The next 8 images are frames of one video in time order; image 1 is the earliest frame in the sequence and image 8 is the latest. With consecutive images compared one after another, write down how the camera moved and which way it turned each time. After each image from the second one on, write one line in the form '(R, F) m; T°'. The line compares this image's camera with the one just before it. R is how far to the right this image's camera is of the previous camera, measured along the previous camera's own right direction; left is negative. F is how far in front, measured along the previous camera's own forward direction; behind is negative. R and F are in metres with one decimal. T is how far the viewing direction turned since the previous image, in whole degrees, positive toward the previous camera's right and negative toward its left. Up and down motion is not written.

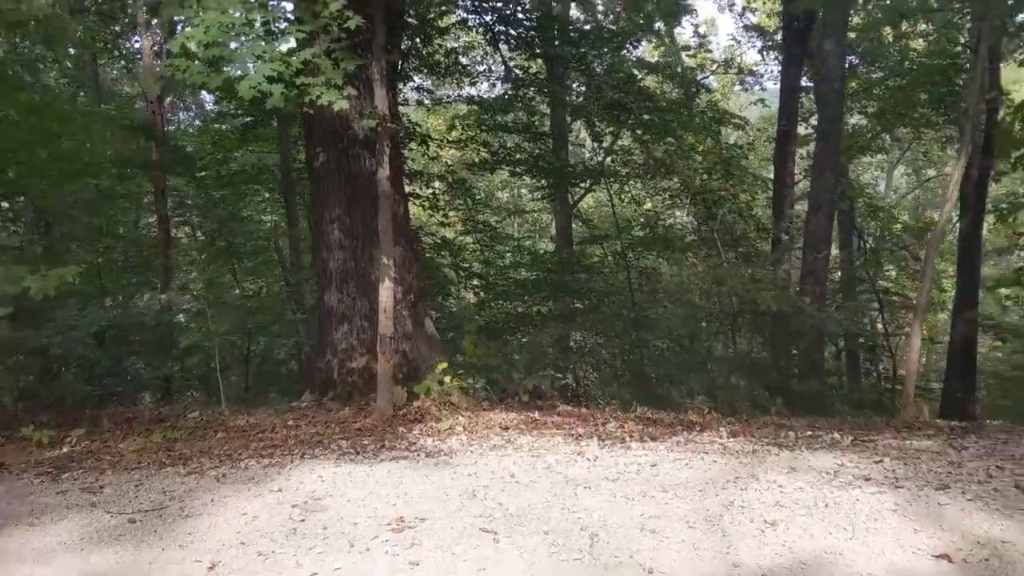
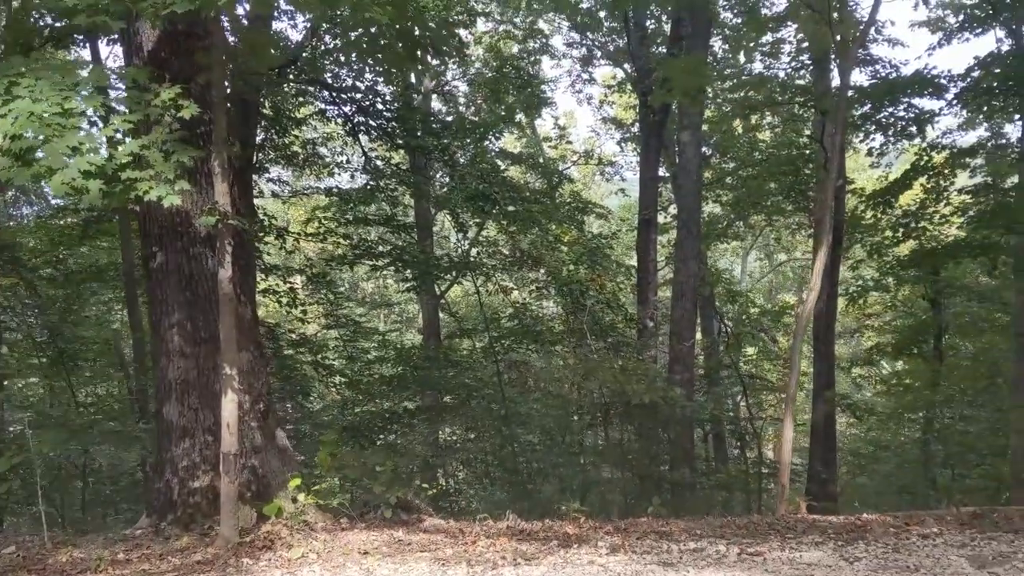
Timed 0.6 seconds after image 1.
(+0.1, +0.5) m; +7°
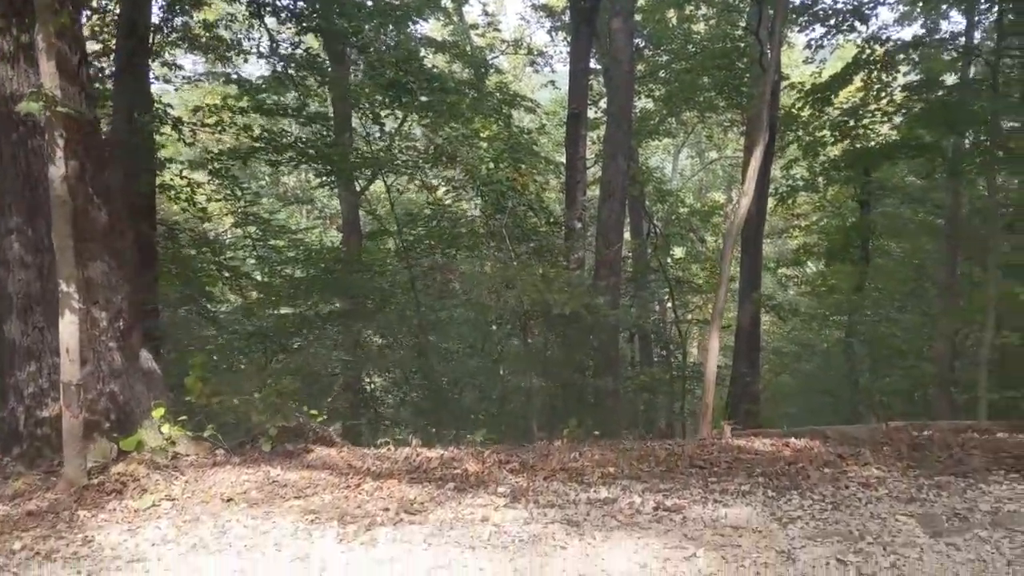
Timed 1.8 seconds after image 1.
(+0.2, +0.9) m; +4°
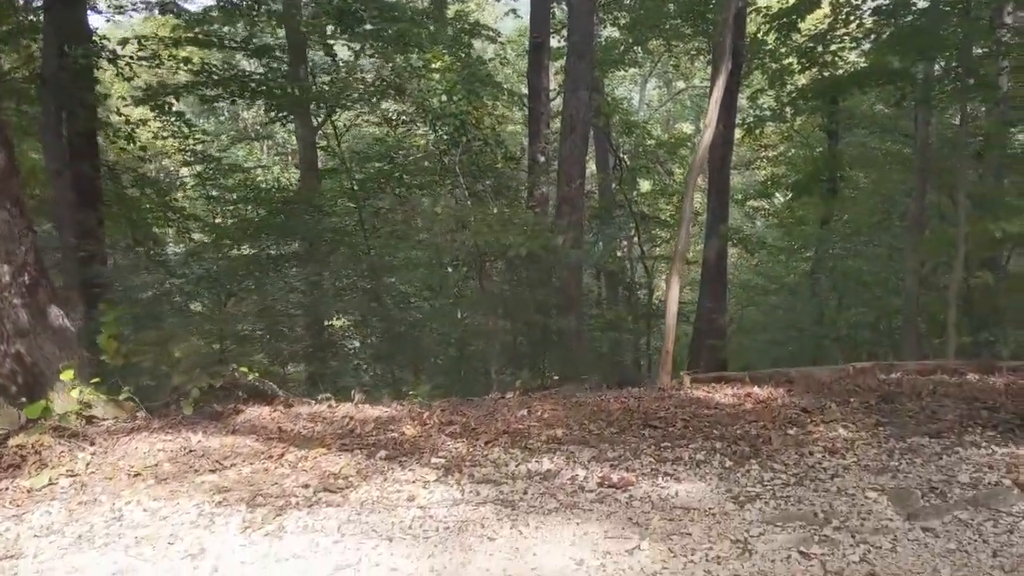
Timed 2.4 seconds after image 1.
(+0.2, +0.5) m; +2°
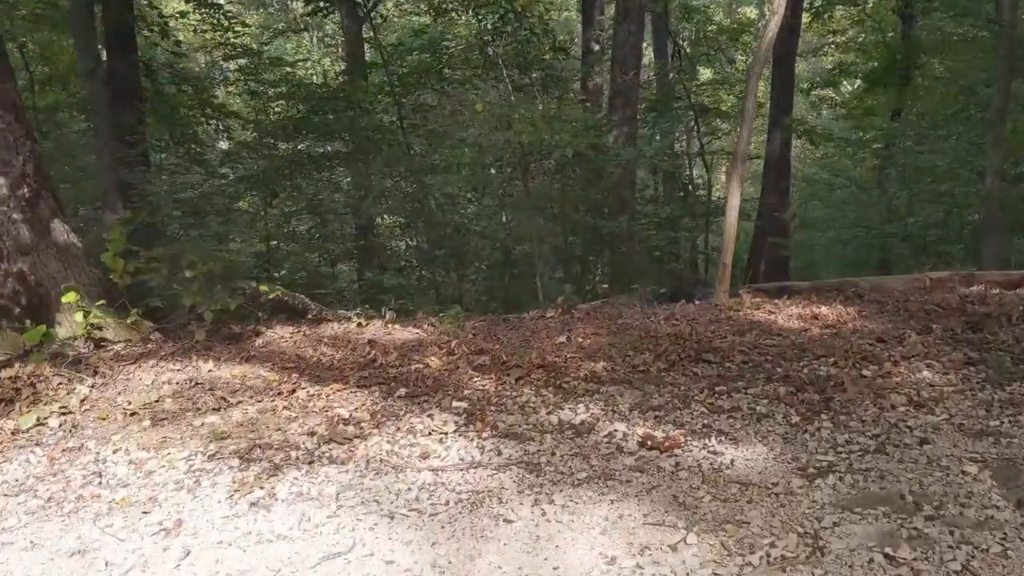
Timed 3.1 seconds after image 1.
(+0.1, +0.6) m; -3°
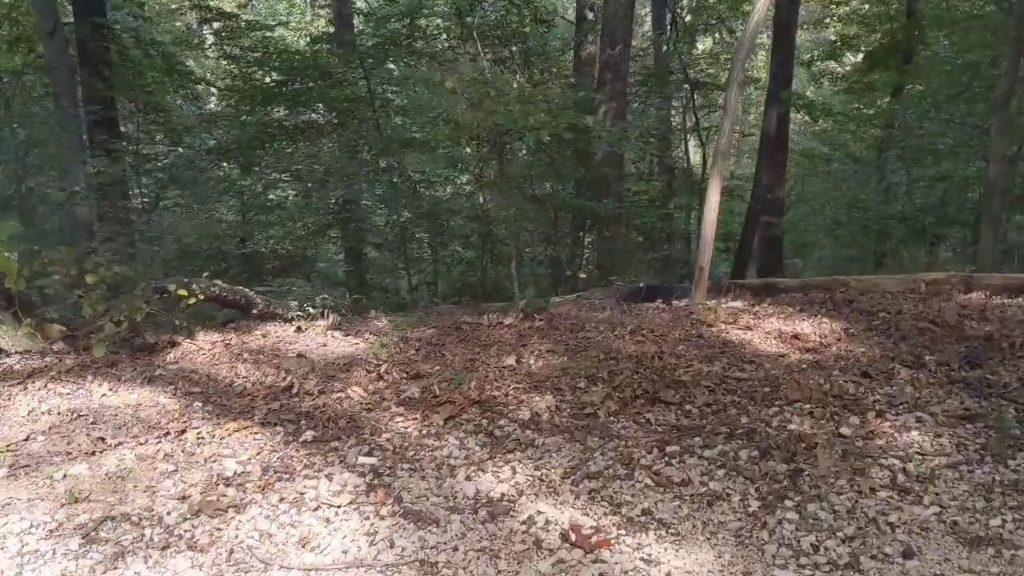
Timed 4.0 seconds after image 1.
(+0.3, +0.6) m; 0°
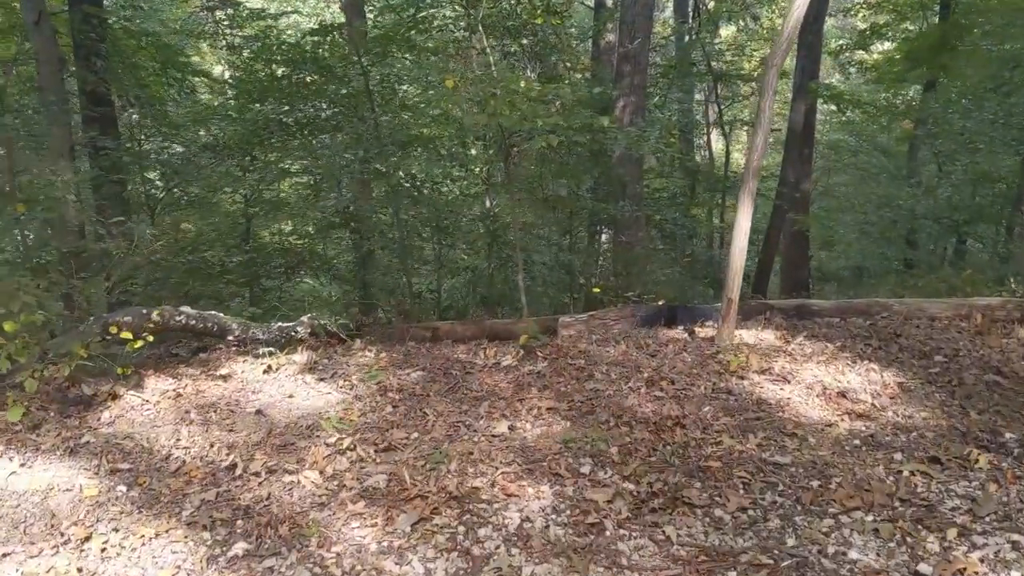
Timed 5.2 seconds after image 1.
(+0.1, +0.8) m; -1°
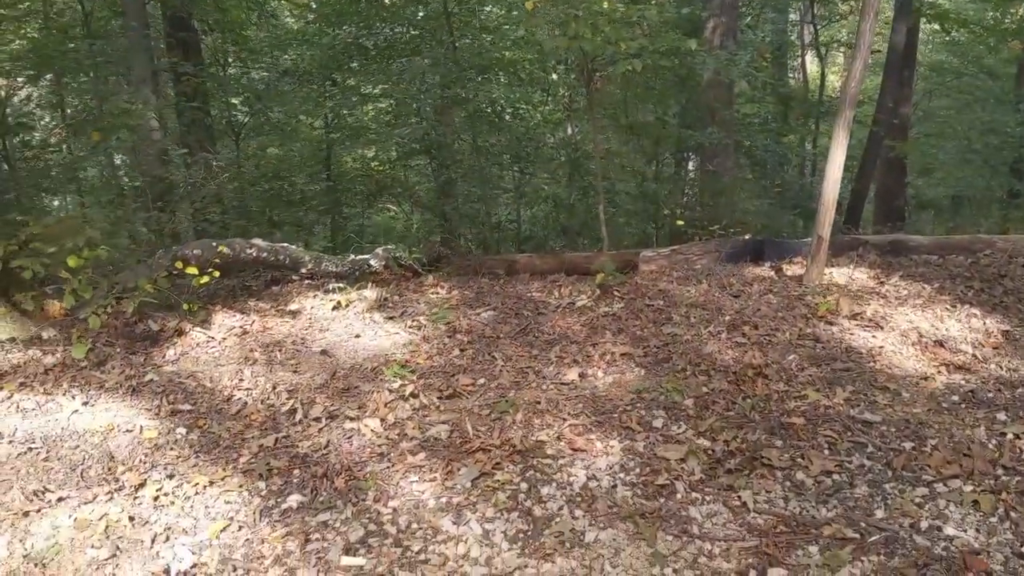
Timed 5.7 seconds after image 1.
(0.0, +0.2) m; -5°
